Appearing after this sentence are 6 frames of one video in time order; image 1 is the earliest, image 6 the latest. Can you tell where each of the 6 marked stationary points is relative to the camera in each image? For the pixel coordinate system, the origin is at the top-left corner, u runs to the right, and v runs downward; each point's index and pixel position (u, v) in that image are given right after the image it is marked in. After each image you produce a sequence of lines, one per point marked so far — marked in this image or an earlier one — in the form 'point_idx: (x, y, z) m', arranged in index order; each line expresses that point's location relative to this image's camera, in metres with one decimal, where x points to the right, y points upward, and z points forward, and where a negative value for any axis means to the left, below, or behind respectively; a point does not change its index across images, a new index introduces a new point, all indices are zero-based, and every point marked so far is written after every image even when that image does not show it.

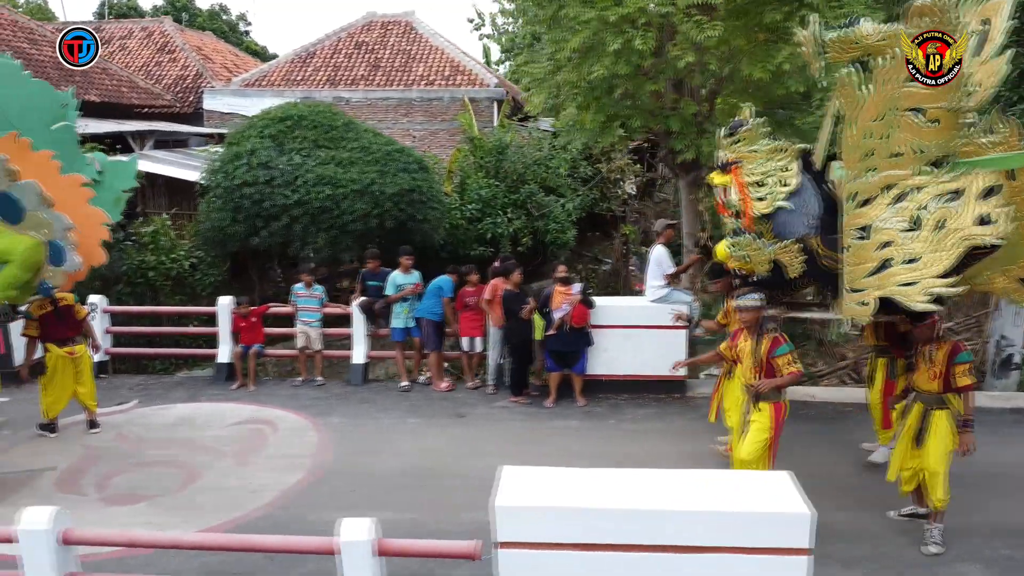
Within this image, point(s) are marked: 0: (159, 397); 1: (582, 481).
0: (-3.0, -0.9, +7.4) m
1: (+0.3, -0.8, +3.6) m
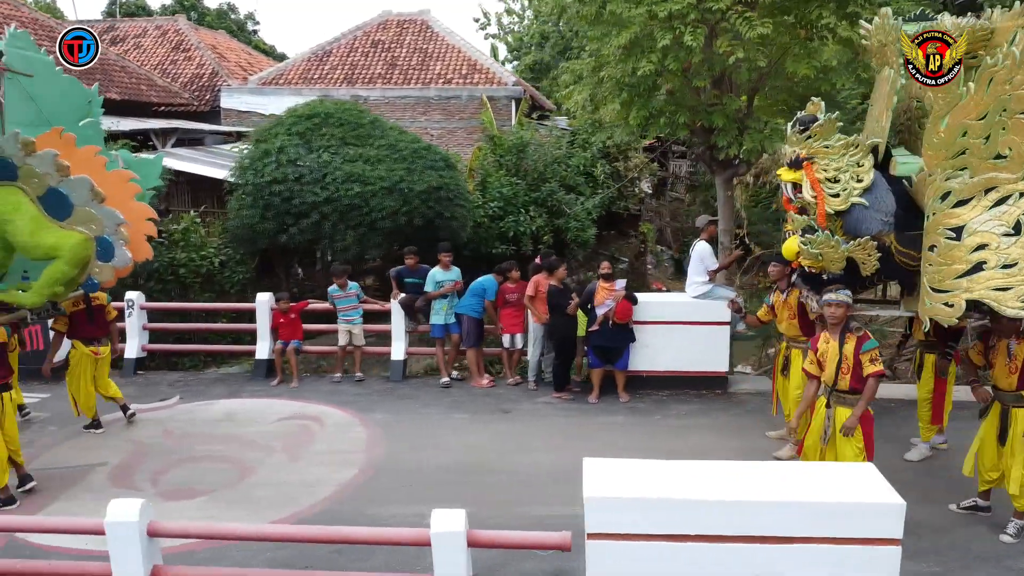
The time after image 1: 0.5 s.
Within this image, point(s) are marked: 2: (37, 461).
0: (-2.7, -0.9, +7.4) m
1: (+0.6, -0.8, +3.6) m
2: (-3.3, -1.2, +6.0) m
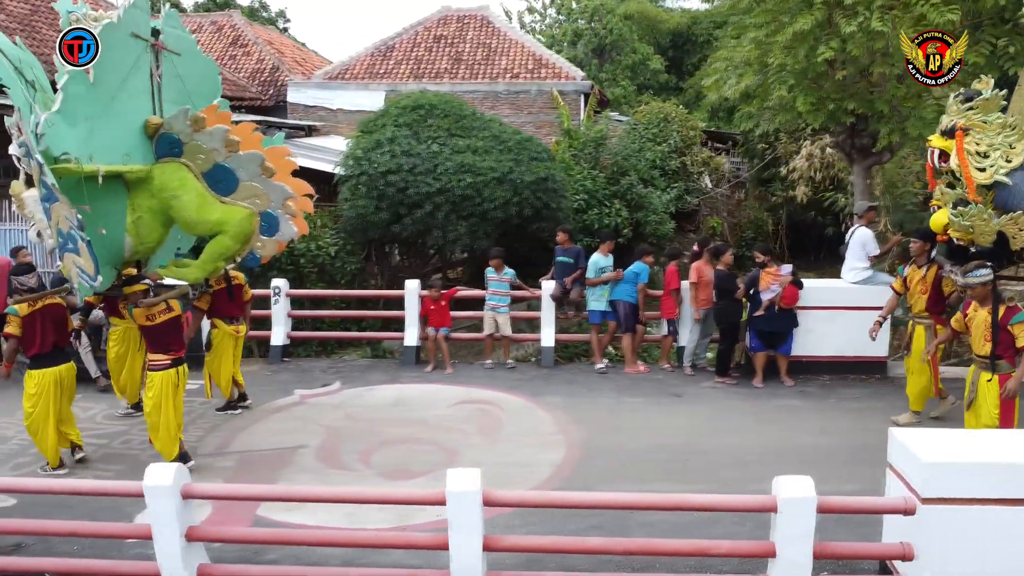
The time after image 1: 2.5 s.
0: (-1.3, -0.8, +7.5) m
1: (+2.0, -0.7, +3.7) m
2: (-1.9, -1.1, +6.0) m
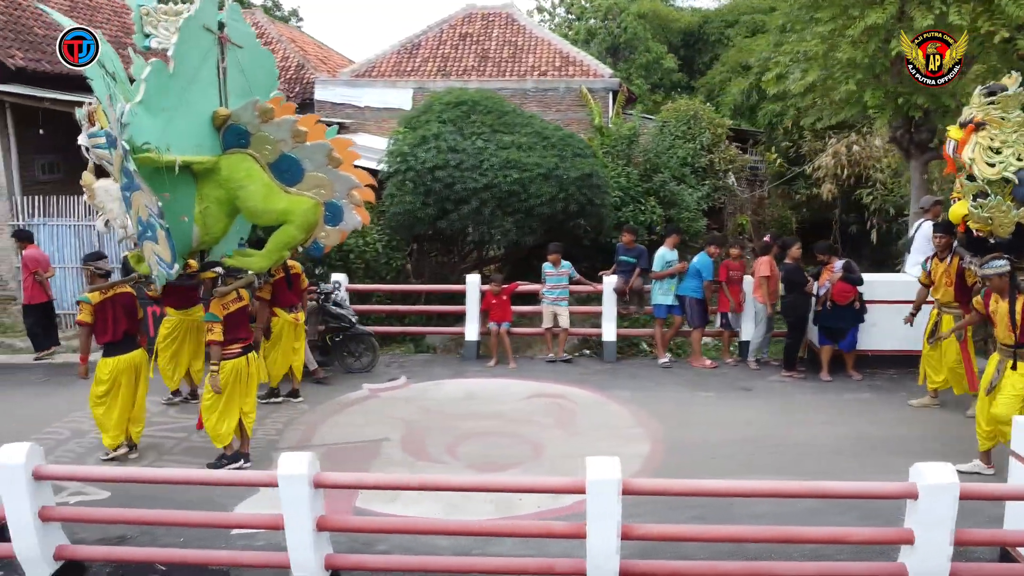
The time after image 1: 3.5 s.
0: (-0.8, -0.7, +7.5) m
1: (+2.6, -0.6, +3.7) m
2: (-1.4, -1.0, +6.0) m
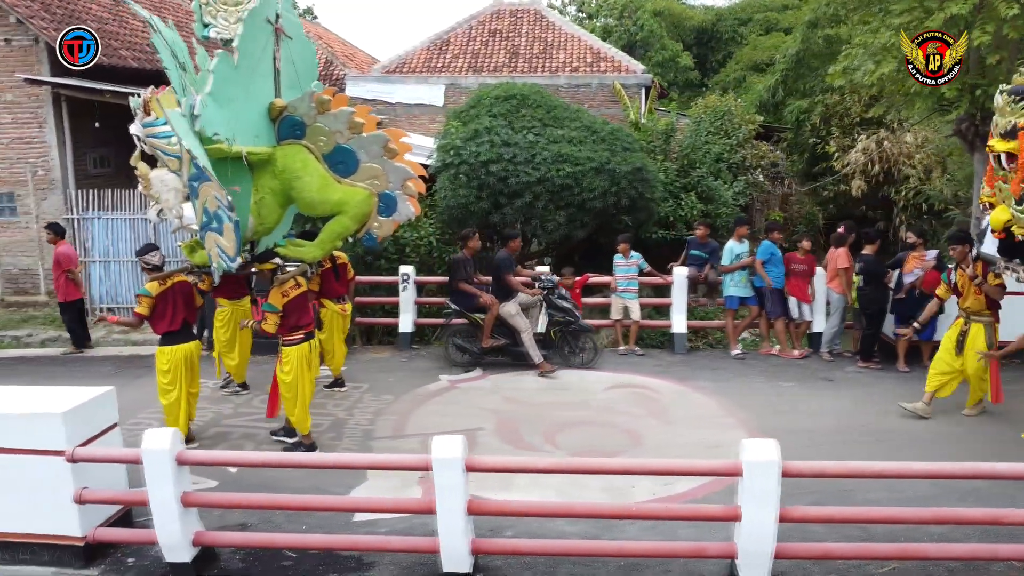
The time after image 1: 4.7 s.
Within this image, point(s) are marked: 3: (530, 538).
0: (-0.1, -0.7, +7.5) m
1: (+3.3, -0.5, +3.7) m
2: (-0.7, -1.0, +6.0) m
3: (+0.1, -1.3, +4.4) m
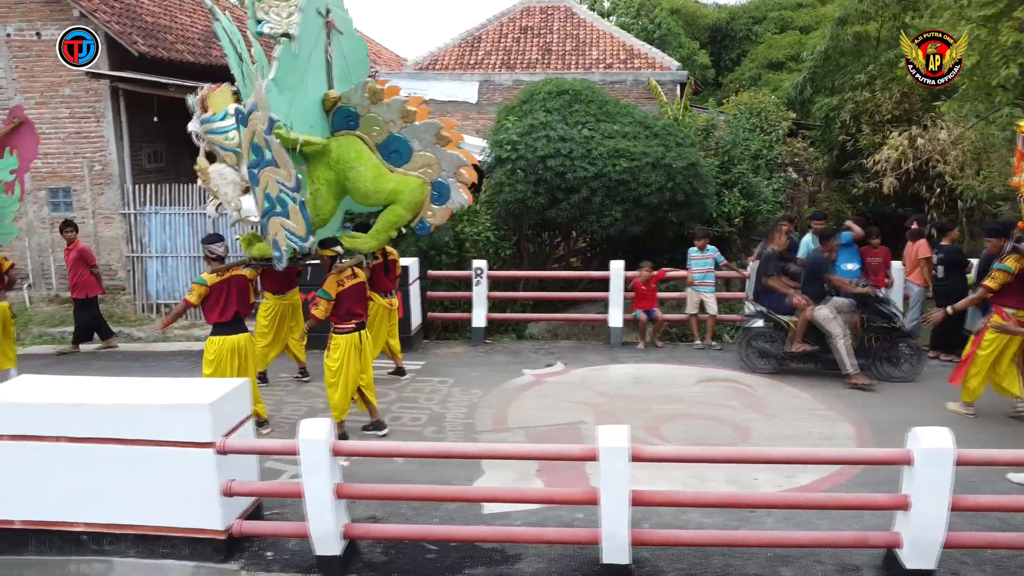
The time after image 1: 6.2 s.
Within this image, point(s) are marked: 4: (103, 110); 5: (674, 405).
0: (+0.5, -0.6, +7.4) m
1: (+4.0, -0.5, +3.7) m
2: (0.0, -0.9, +6.0) m
3: (+0.8, -1.2, +4.4) m
4: (-4.7, +2.0, +9.8) m
5: (+1.1, -0.9, +6.2) m
